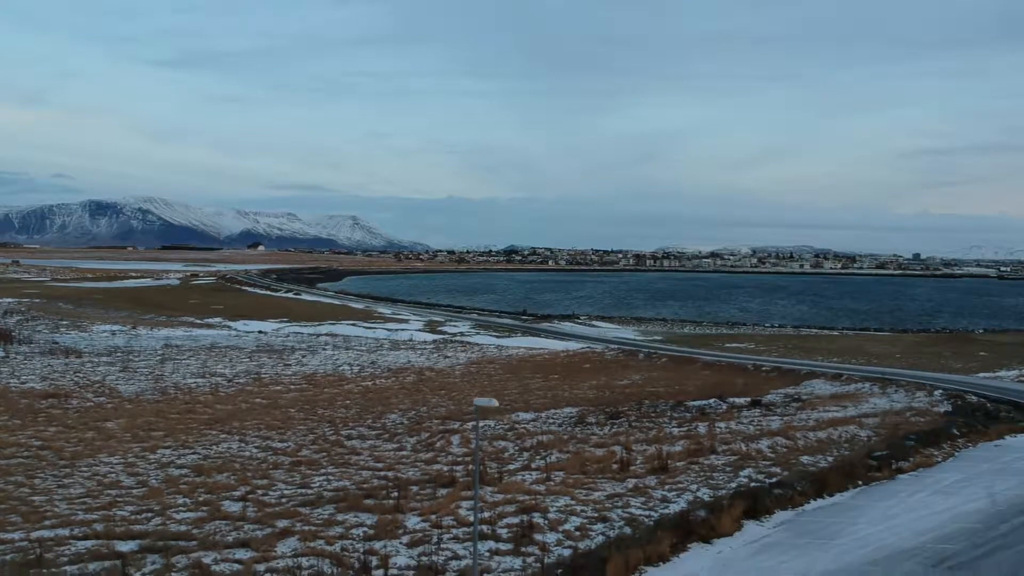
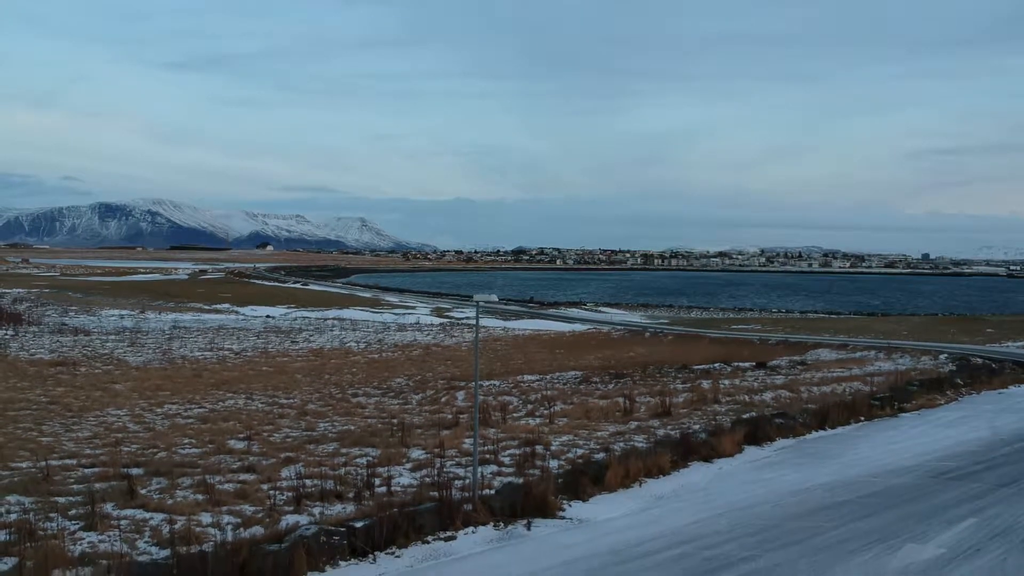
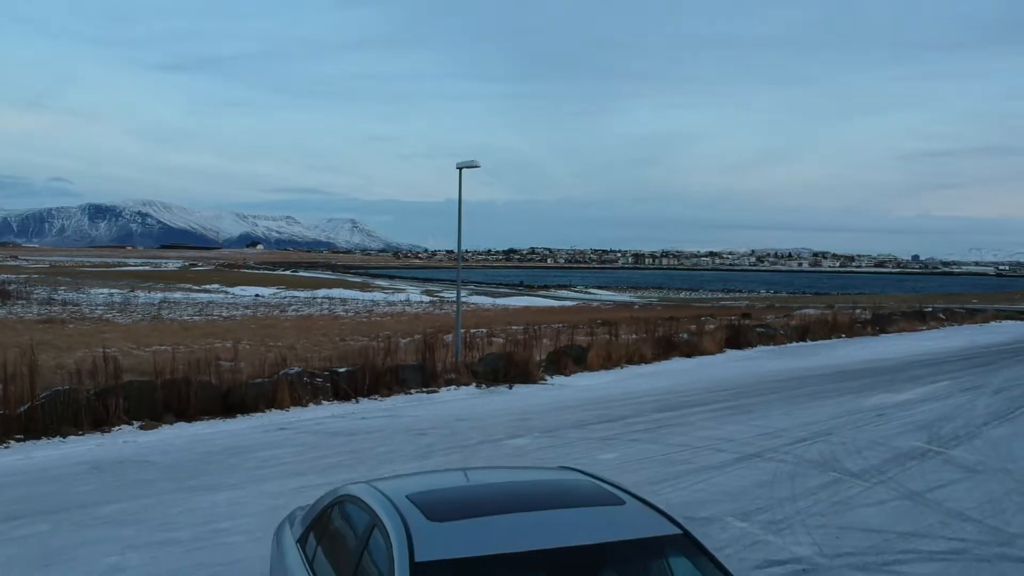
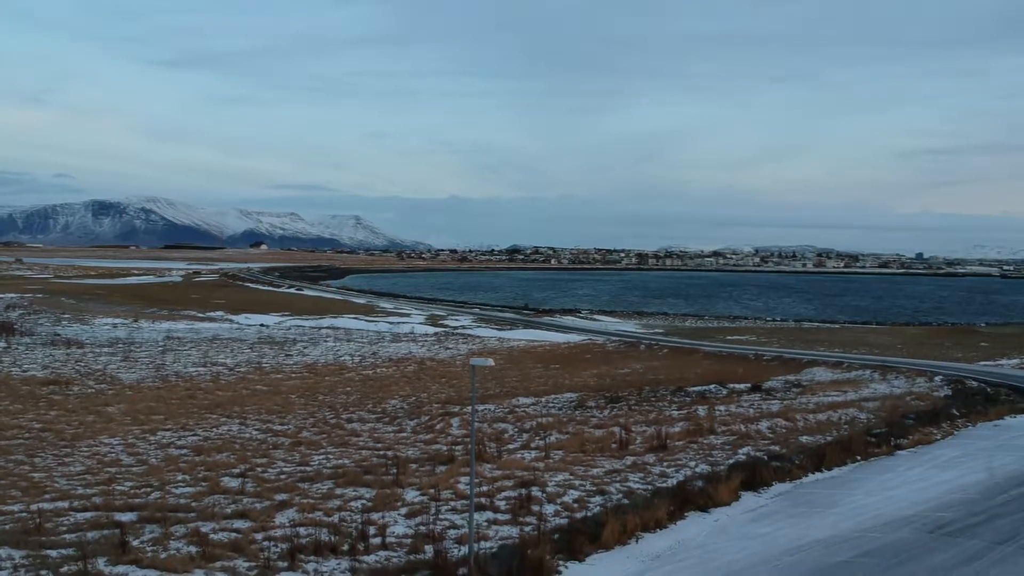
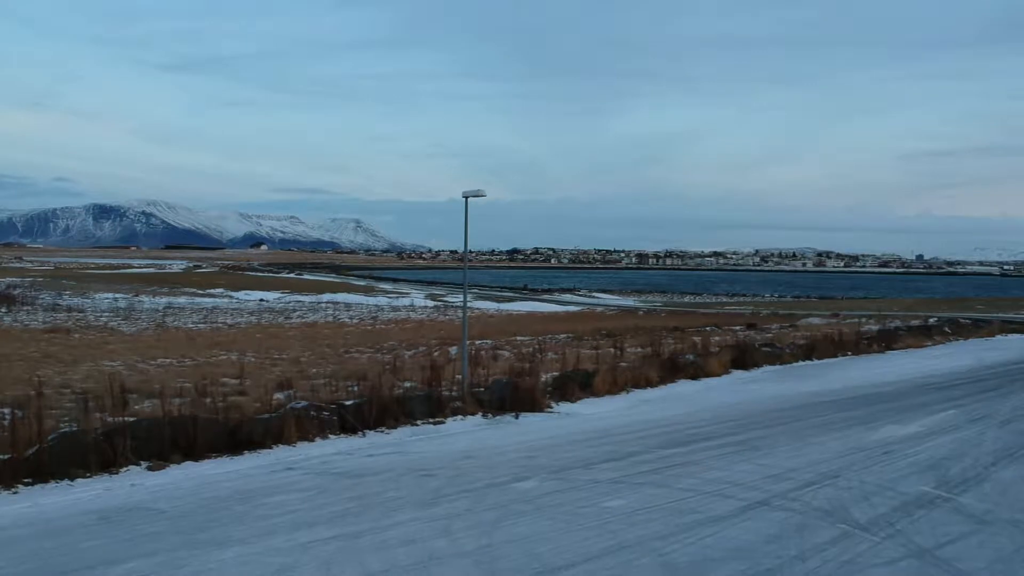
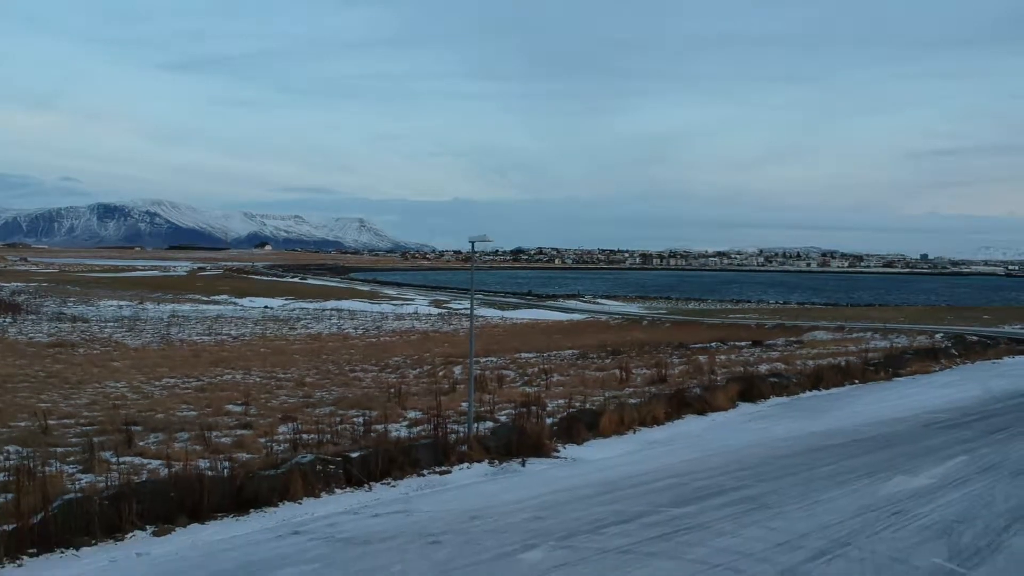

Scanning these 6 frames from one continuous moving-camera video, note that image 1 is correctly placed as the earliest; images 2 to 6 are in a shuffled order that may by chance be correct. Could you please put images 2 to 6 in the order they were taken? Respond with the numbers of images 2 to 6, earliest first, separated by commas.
4, 2, 6, 5, 3
